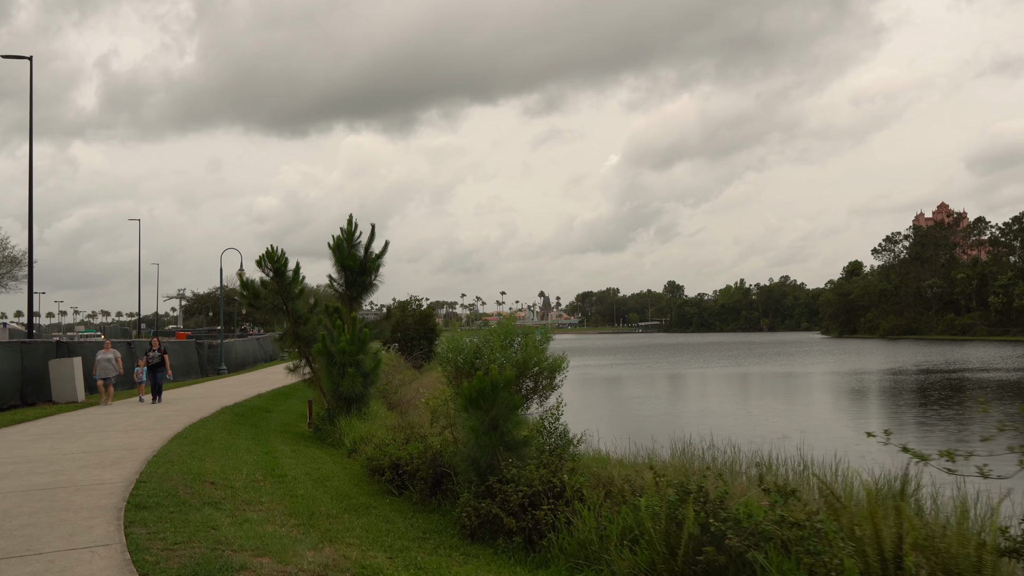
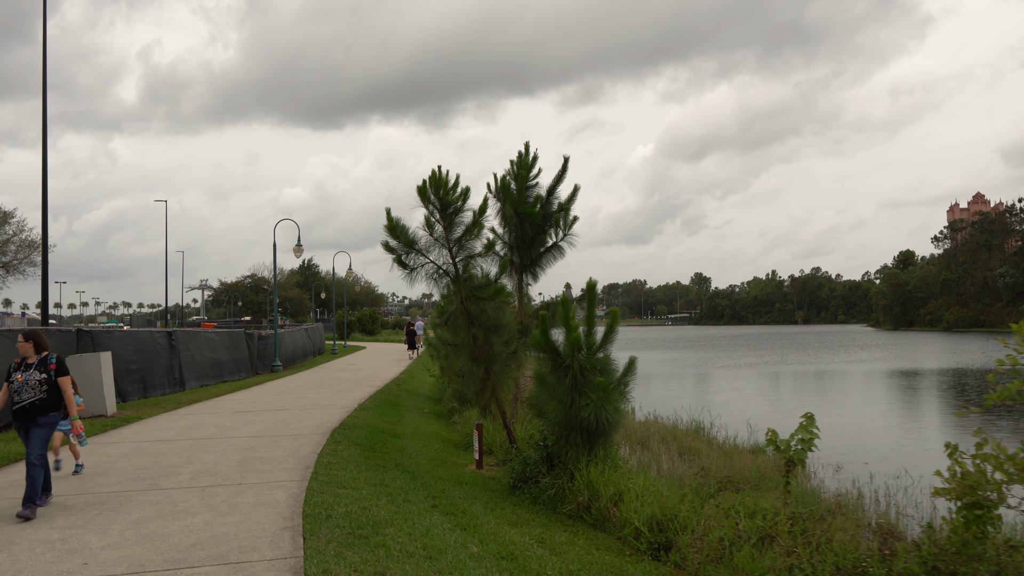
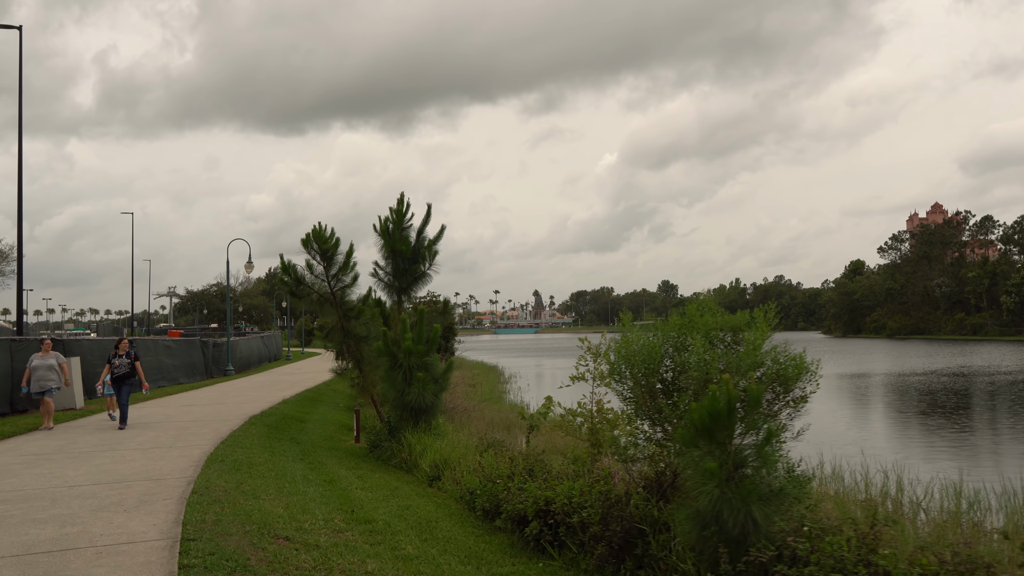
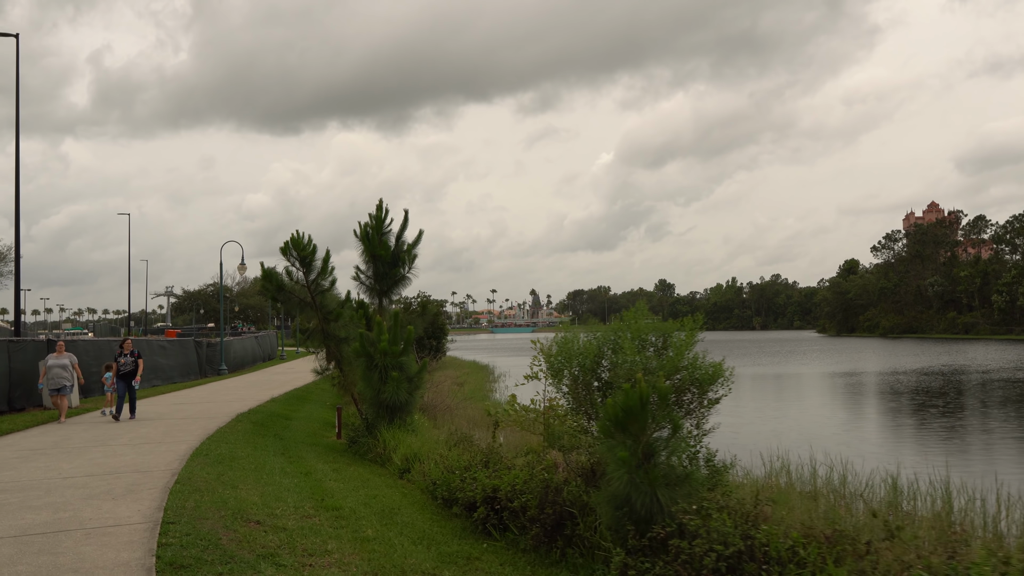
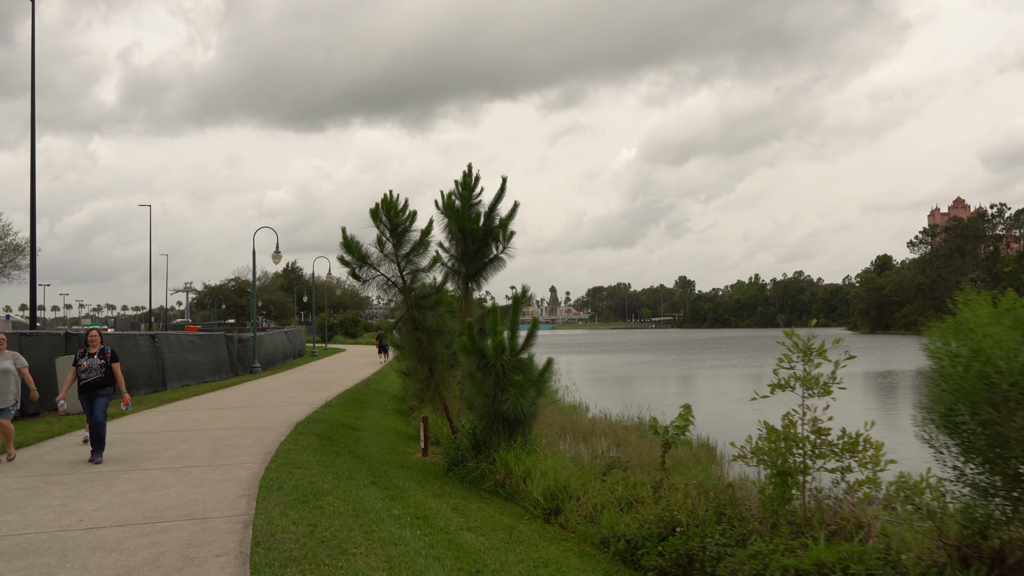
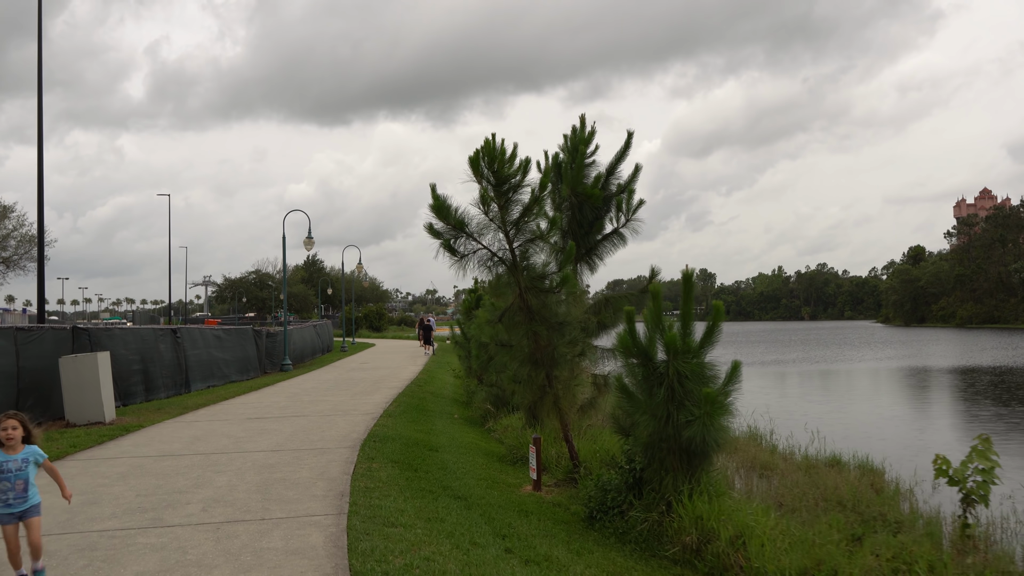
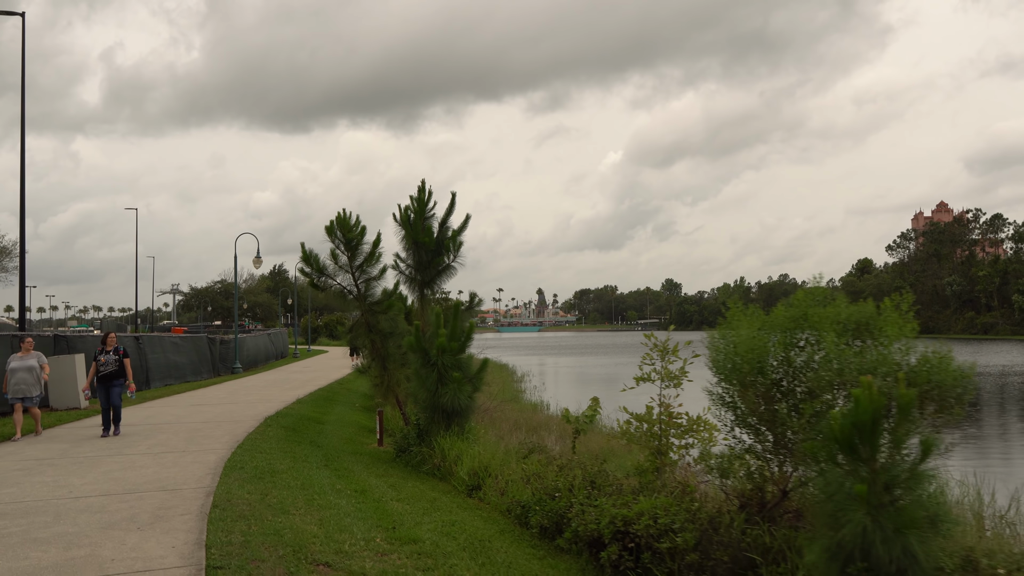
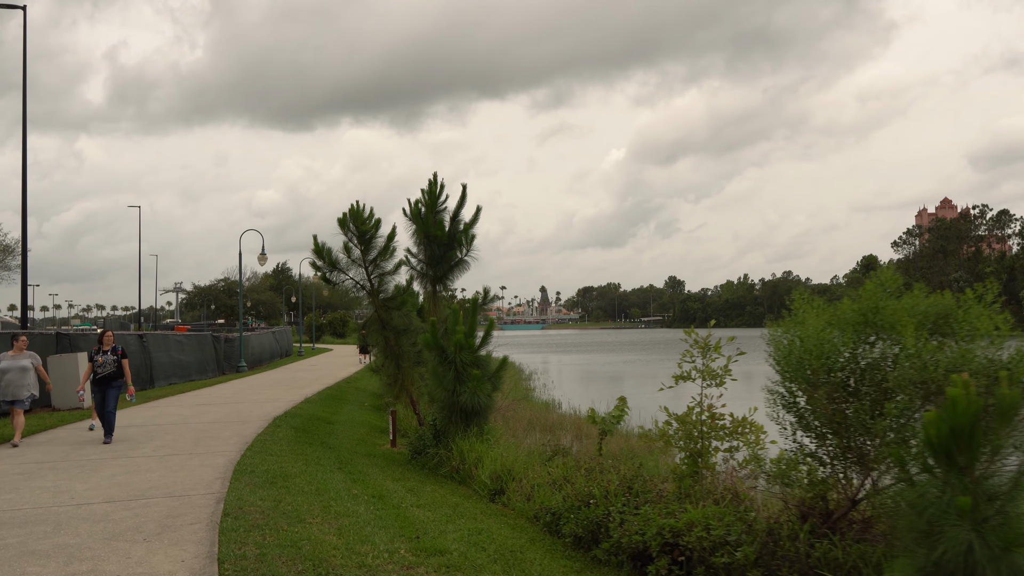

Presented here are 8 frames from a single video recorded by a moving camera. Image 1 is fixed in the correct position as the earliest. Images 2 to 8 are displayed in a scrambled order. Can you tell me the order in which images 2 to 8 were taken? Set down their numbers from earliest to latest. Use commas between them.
4, 3, 7, 8, 5, 2, 6
